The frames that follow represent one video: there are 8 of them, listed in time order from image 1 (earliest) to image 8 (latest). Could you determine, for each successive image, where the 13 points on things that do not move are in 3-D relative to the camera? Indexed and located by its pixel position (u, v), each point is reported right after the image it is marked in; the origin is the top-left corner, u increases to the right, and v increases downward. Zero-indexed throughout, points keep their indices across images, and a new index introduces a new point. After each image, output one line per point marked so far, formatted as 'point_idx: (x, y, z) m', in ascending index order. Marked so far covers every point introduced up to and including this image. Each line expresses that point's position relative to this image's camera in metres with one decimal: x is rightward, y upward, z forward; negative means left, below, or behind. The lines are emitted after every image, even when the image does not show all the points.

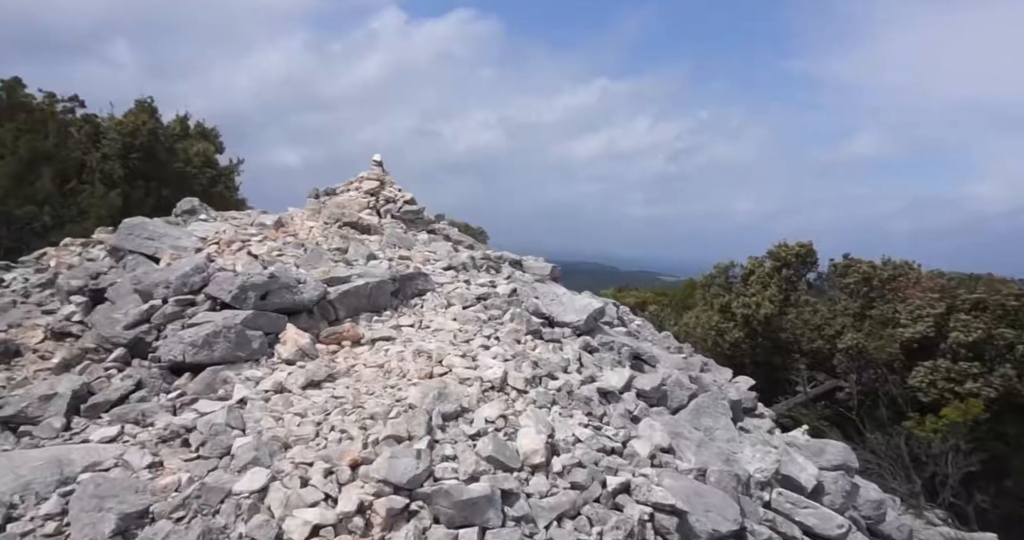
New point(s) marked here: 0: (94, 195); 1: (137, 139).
0: (-11.4, +2.1, +16.3) m
1: (-11.2, +3.9, +17.8) m
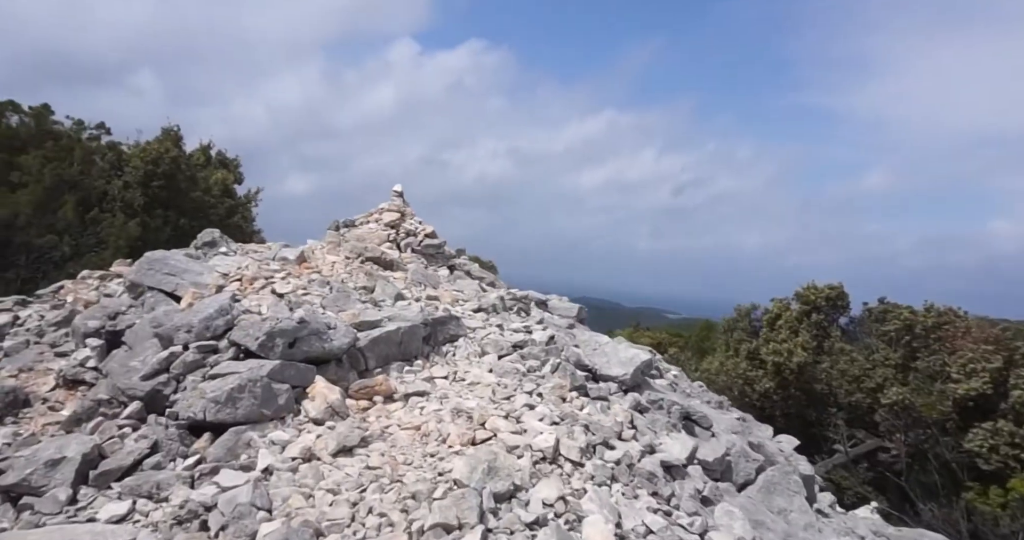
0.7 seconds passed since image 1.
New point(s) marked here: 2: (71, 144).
0: (-10.8, +1.3, +15.9) m
1: (-10.5, +3.1, +17.5) m
2: (-13.2, +3.8, +17.4) m
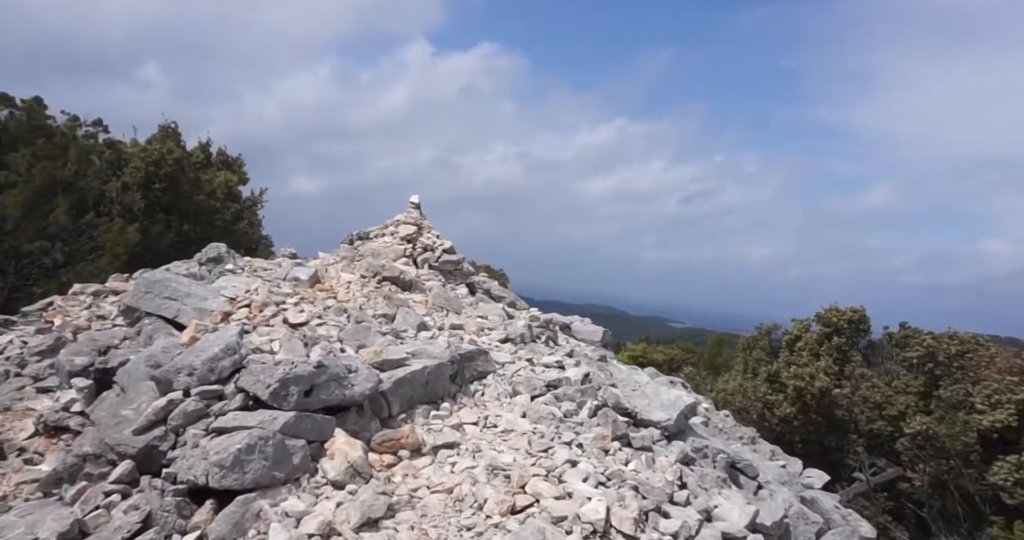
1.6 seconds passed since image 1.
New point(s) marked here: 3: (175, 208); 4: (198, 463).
0: (-10.3, +1.1, +15.4) m
1: (-9.9, +2.8, +17.0) m
2: (-12.7, +3.6, +17.0) m
3: (-9.7, +1.8, +17.3) m
4: (-2.3, -1.4, +4.3) m
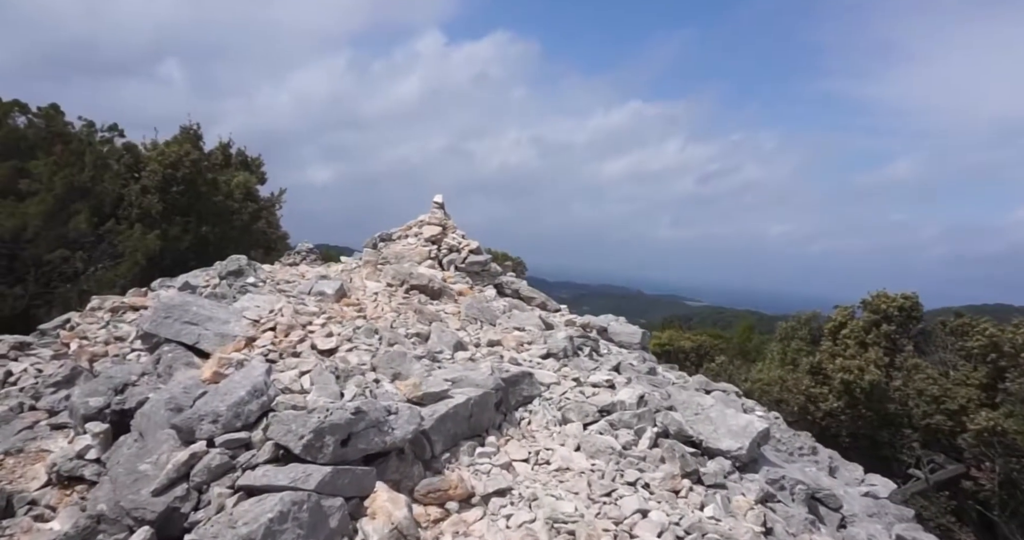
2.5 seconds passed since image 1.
0: (-9.6, +0.9, +15.0) m
1: (-9.2, +2.7, +16.6) m
2: (-12.0, +3.4, +16.6) m
3: (-8.9, +1.7, +16.9) m
4: (-1.8, -1.6, +3.7) m
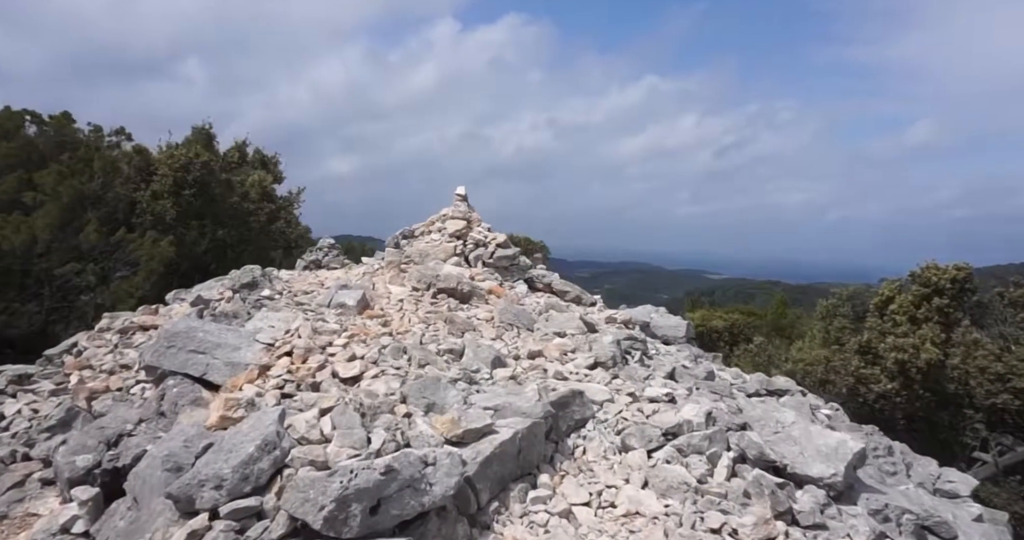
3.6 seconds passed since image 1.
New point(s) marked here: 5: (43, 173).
0: (-8.9, +0.7, +14.5) m
1: (-8.6, +2.5, +16.0) m
2: (-11.4, +3.1, +16.1) m
3: (-8.2, +1.5, +16.3) m
4: (-1.4, -1.9, +3.0) m
5: (-11.8, +2.4, +15.0) m
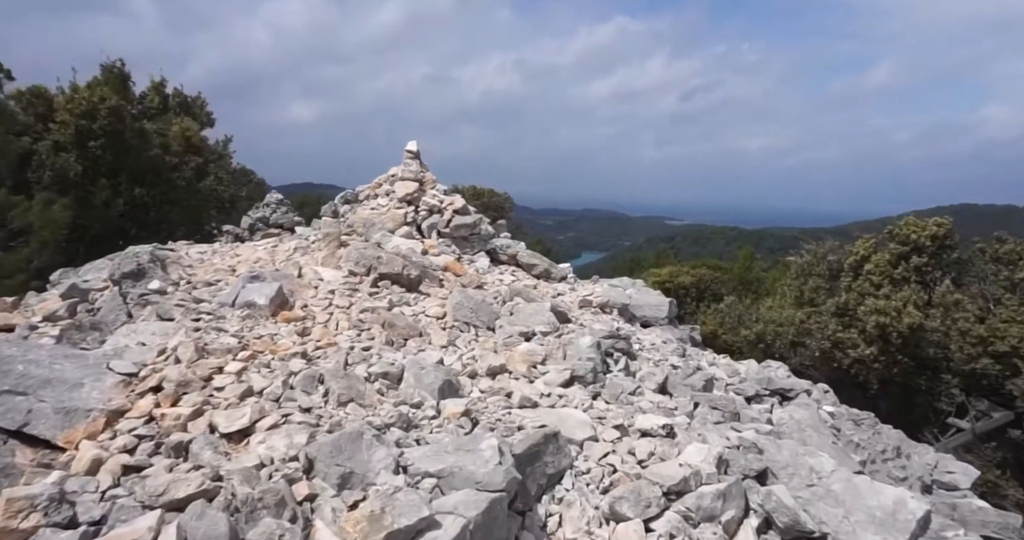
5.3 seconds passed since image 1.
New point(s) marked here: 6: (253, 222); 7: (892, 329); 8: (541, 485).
0: (-9.7, +1.4, +12.3) m
1: (-9.5, +3.4, +13.7) m
2: (-12.3, +3.9, +13.6) m
3: (-9.2, +2.4, +14.1) m
4: (-1.6, -2.1, +1.5) m
5: (-12.7, +3.2, +12.6) m
6: (-5.8, +1.3, +13.5) m
7: (+9.8, -1.7, +15.2) m
8: (+0.2, -1.5, +4.1) m
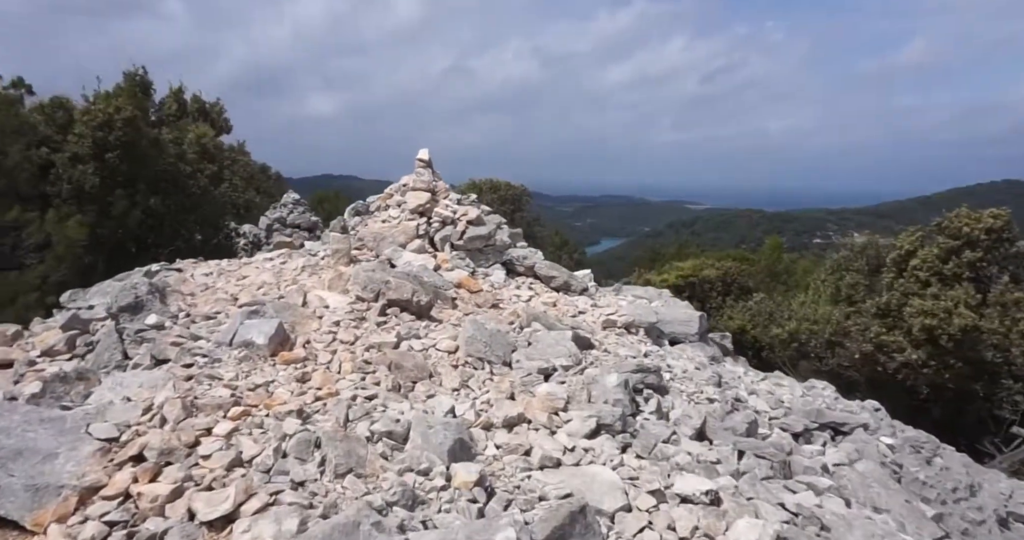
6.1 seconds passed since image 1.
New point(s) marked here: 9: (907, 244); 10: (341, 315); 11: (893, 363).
0: (-9.3, +1.1, +12.1) m
1: (-9.0, +3.1, +13.4) m
2: (-11.8, +3.7, +13.4) m
3: (-8.7, +2.2, +13.9) m
4: (-1.6, -2.6, +1.1) m
5: (-12.3, +2.9, +12.4) m
6: (-5.4, +1.1, +13.1) m
7: (+10.3, -1.7, +14.3) m
8: (+0.3, -1.8, +3.6) m
9: (+11.2, +0.5, +16.5) m
10: (-1.8, -0.5, +6.3) m
11: (+9.7, -2.5, +15.0) m
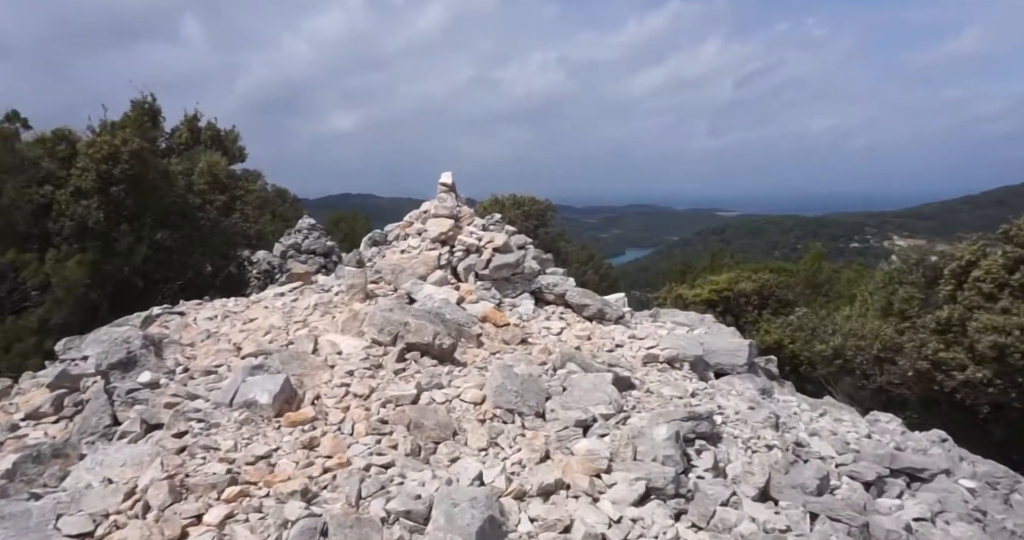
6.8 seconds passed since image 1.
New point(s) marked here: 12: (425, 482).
0: (-8.8, +0.3, +11.9) m
1: (-8.6, +2.3, +13.2) m
2: (-11.4, +2.7, +13.3) m
3: (-8.2, +1.3, +13.7) m
4: (-1.4, -2.8, +0.5) m
5: (-11.8, +1.9, +12.4) m
6: (-4.9, +0.3, +12.7) m
7: (+11.0, -1.9, +13.3) m
8: (+0.6, -2.1, +2.9) m
9: (+11.9, +0.3, +15.4) m
10: (-1.5, -0.9, +5.8) m
11: (+10.4, -2.7, +13.9) m
12: (-0.6, -1.4, +4.1) m
